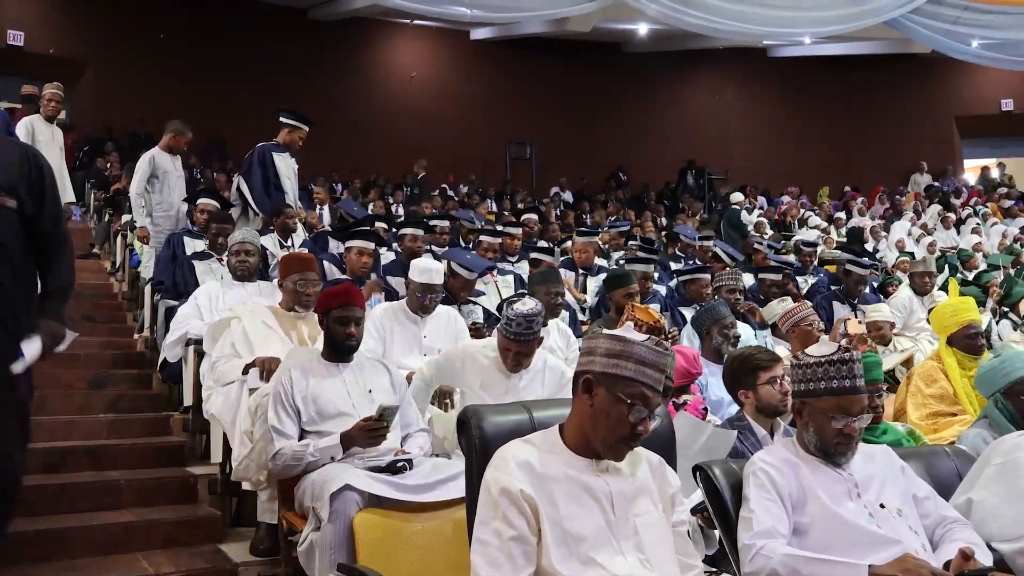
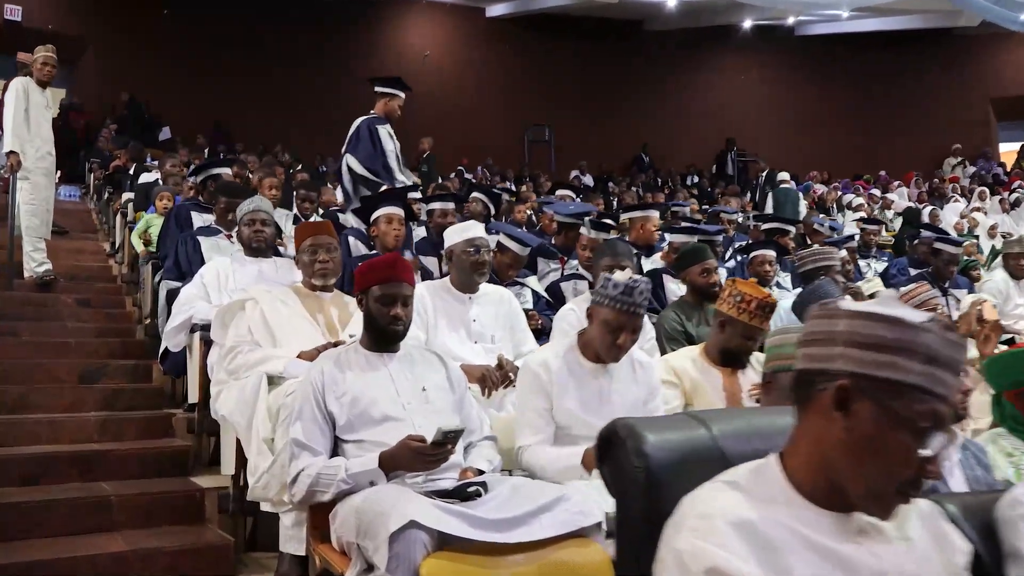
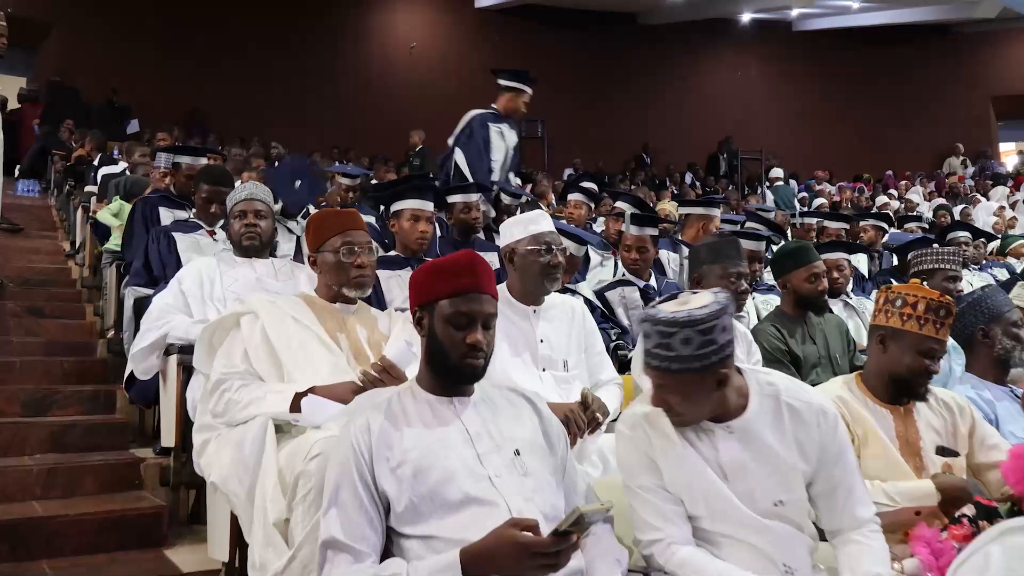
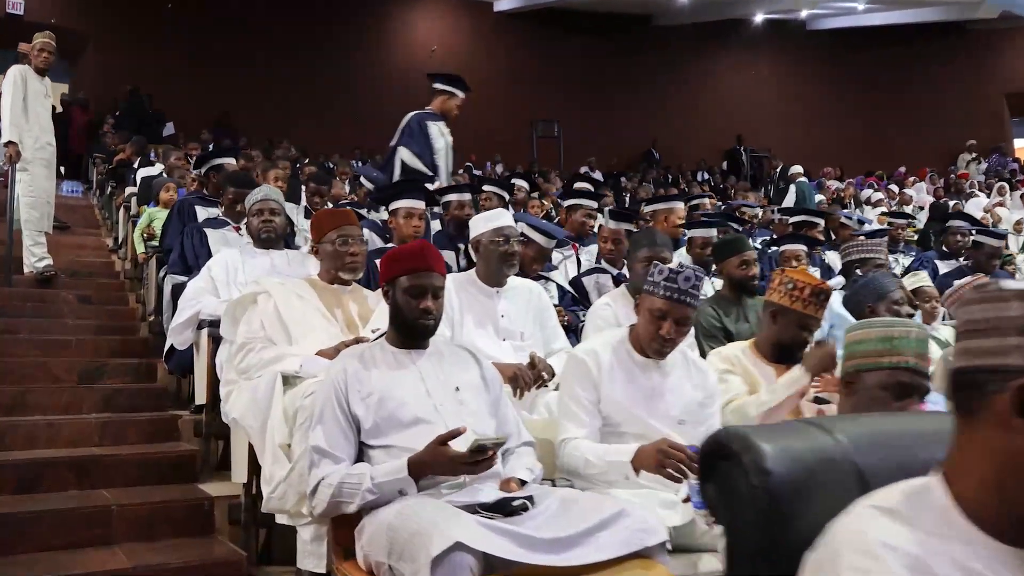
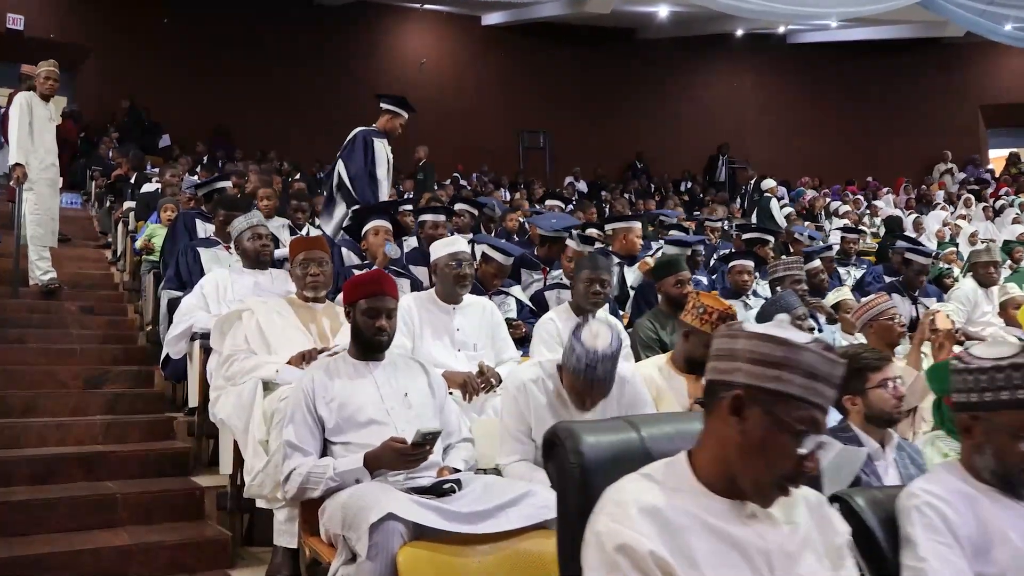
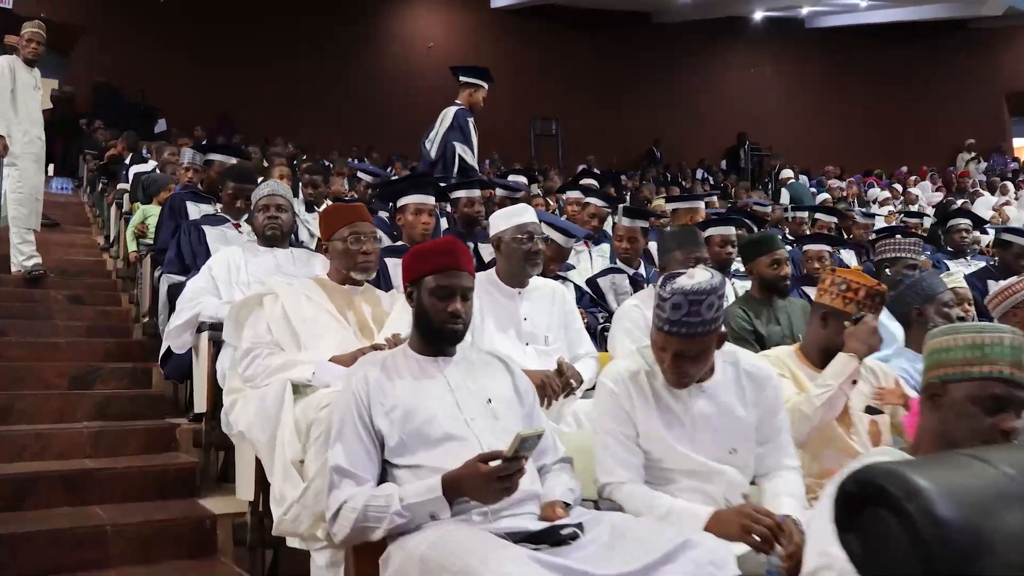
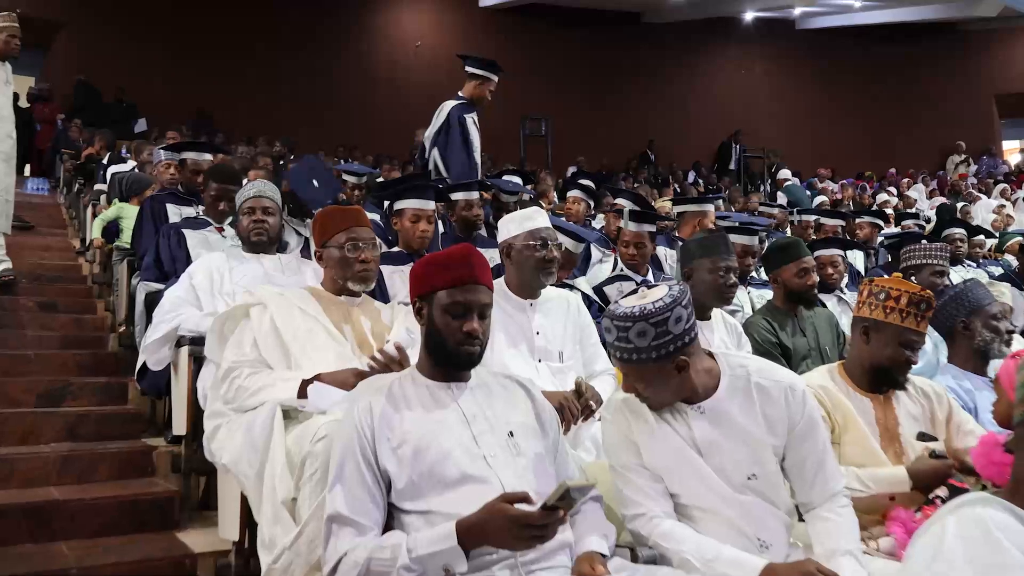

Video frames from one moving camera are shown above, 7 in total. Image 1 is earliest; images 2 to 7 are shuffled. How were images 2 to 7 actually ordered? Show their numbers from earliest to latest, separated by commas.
5, 2, 4, 6, 7, 3
